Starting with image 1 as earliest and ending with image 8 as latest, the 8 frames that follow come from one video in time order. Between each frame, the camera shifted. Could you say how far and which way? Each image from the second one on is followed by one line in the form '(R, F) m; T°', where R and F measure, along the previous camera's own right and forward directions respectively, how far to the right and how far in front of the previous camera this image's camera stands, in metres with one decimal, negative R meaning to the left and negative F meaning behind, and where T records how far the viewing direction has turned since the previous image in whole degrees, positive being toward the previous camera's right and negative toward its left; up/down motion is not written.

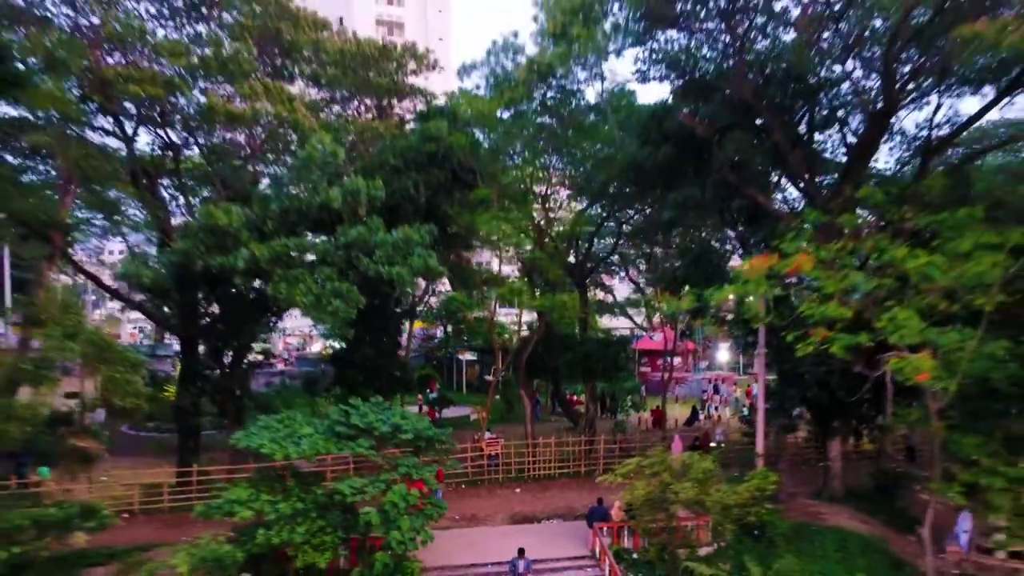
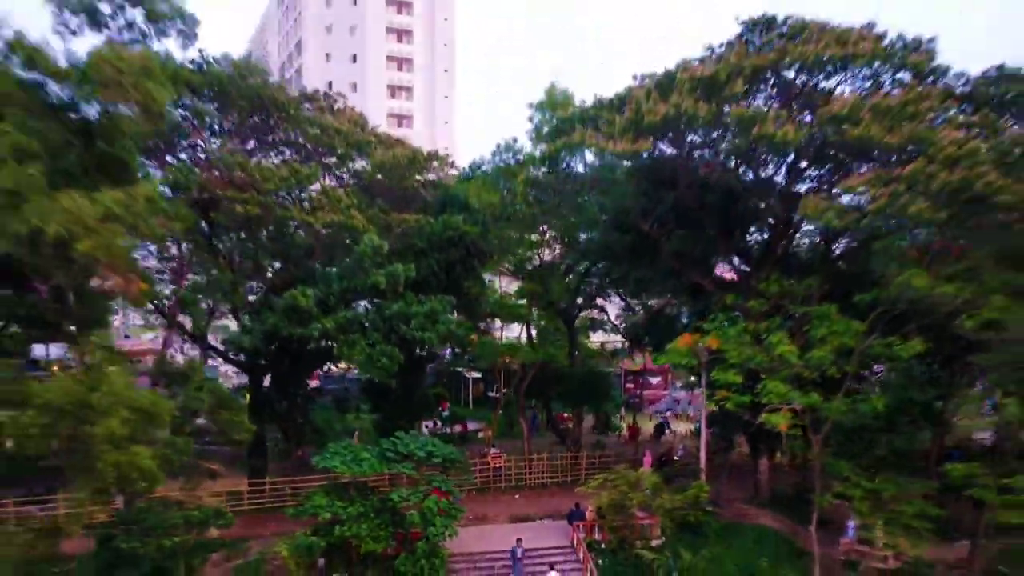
(0.0, -4.5) m; 0°
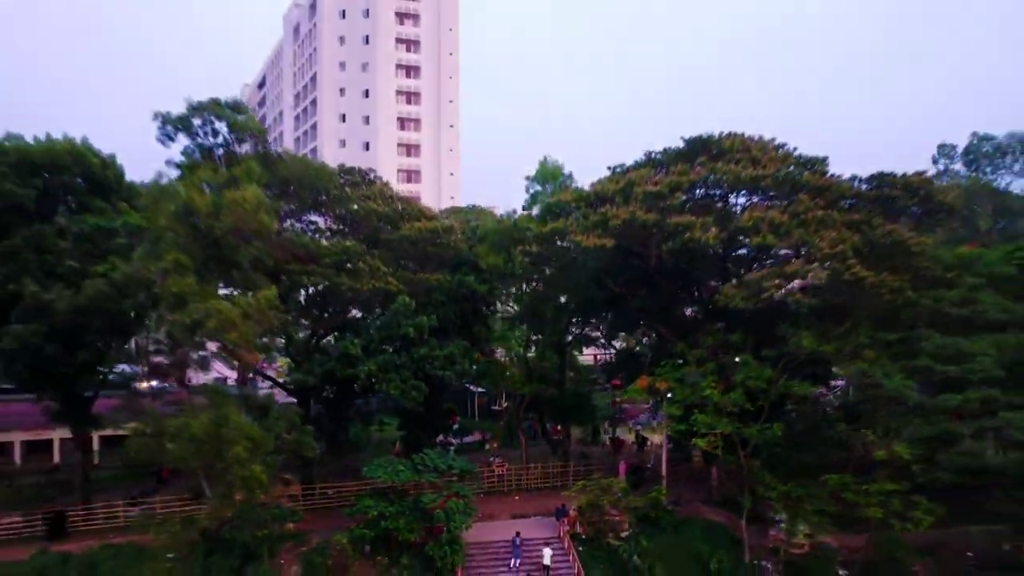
(0.0, -5.0) m; 0°
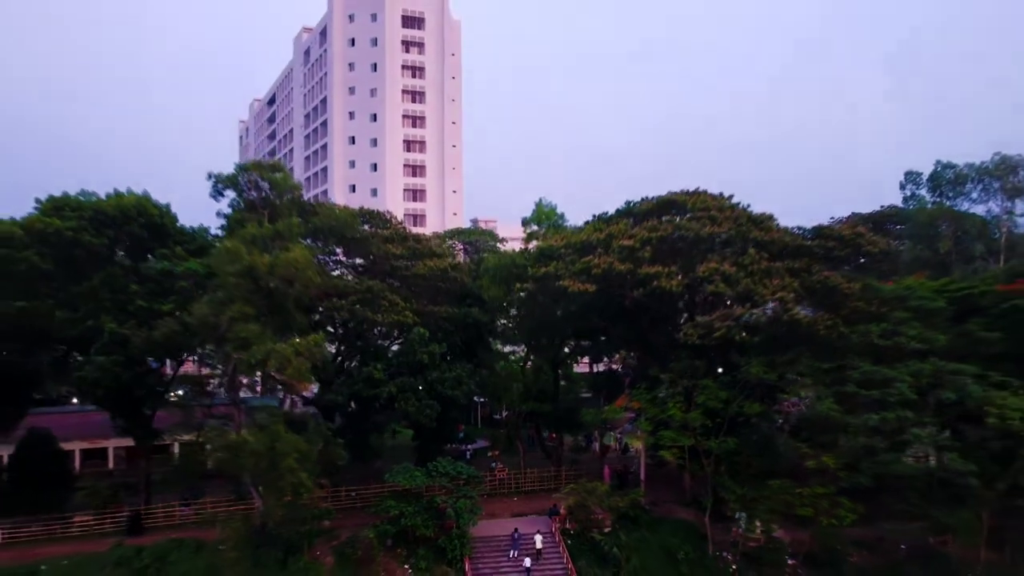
(0.0, -3.9) m; 0°
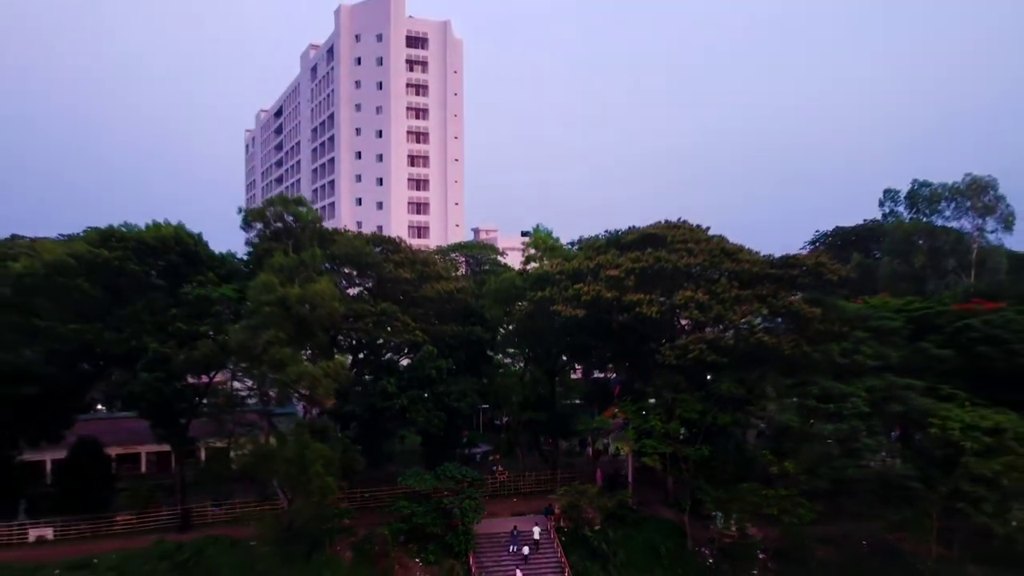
(0.0, -2.9) m; 0°
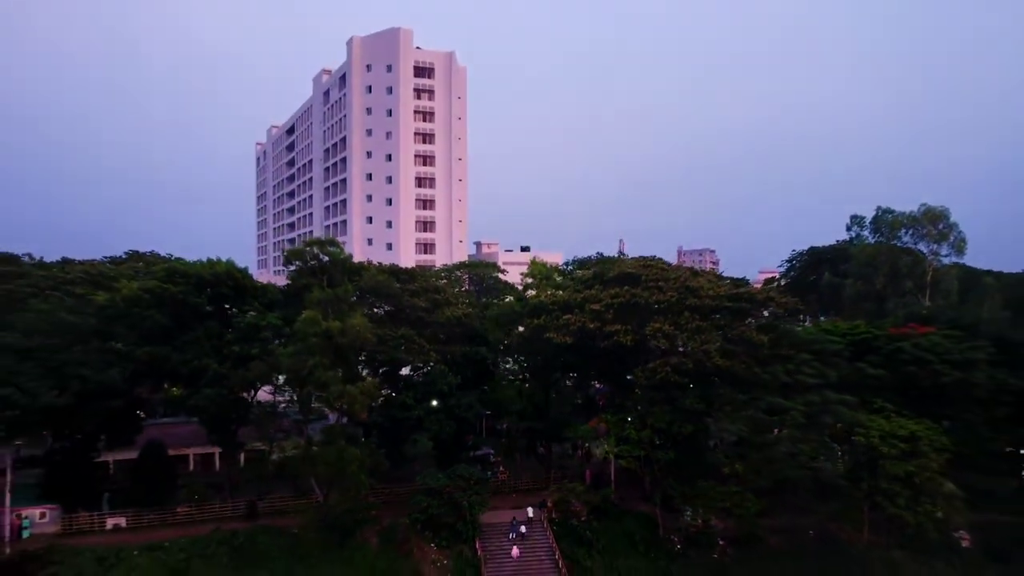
(0.0, -5.3) m; 0°
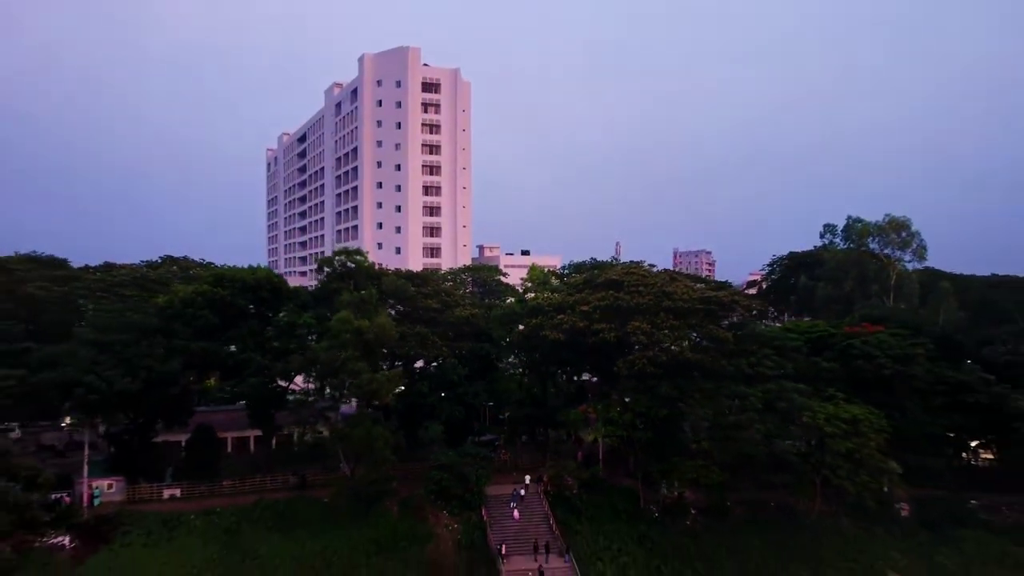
(0.0, -5.3) m; 0°
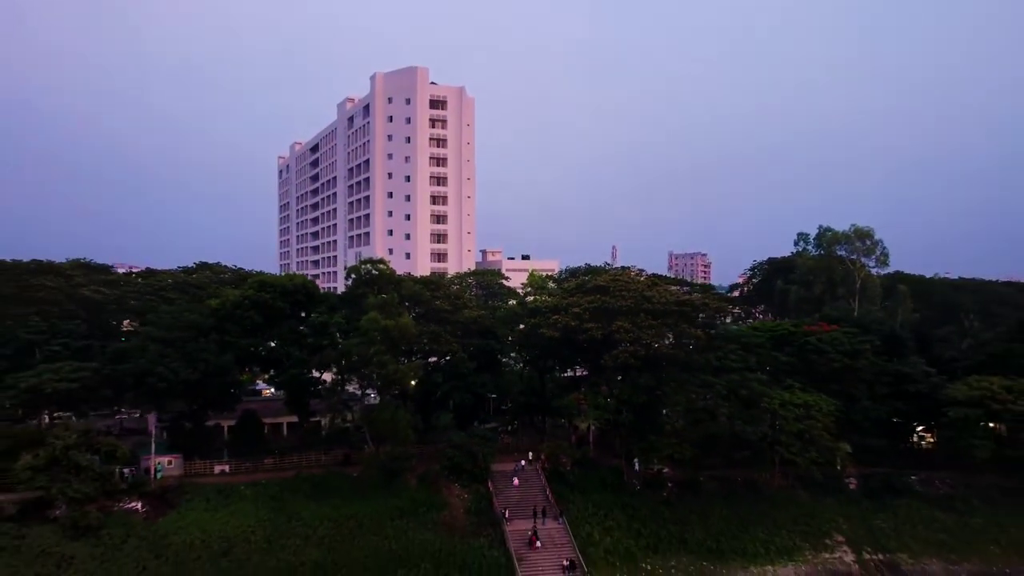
(-0.1, -6.3) m; 0°
